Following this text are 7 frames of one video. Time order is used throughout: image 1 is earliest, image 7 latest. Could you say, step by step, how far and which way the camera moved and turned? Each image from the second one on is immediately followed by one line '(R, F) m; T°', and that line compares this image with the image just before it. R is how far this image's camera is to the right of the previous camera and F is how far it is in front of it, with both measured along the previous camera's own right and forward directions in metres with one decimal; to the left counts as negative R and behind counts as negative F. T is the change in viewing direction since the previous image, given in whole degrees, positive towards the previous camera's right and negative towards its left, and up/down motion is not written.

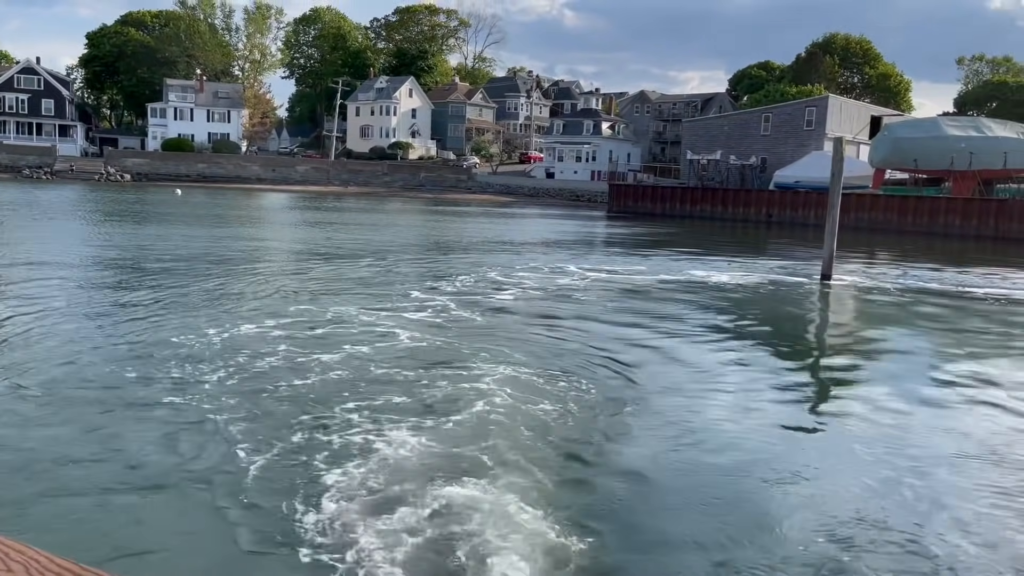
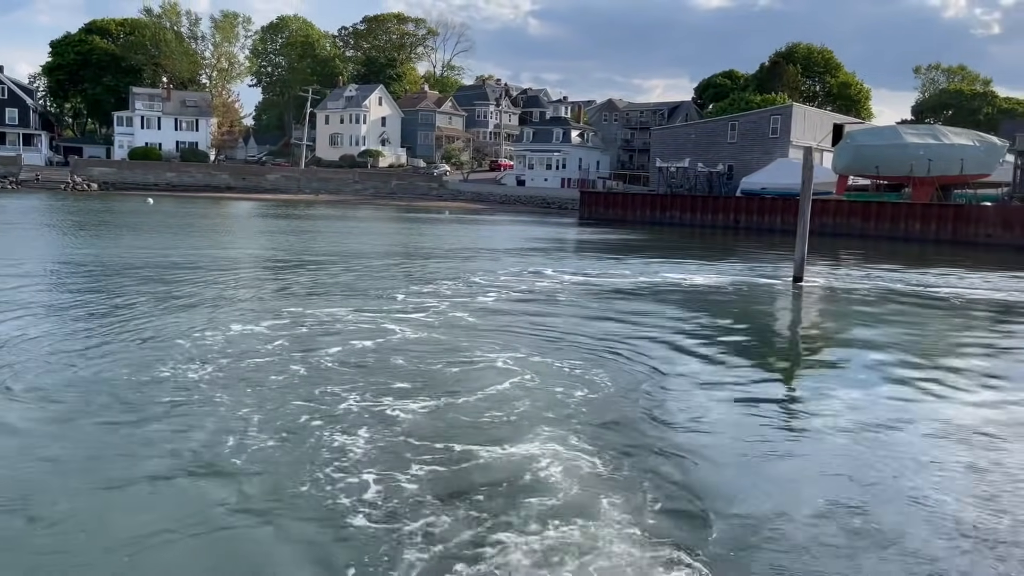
(-0.3, -0.4) m; +2°
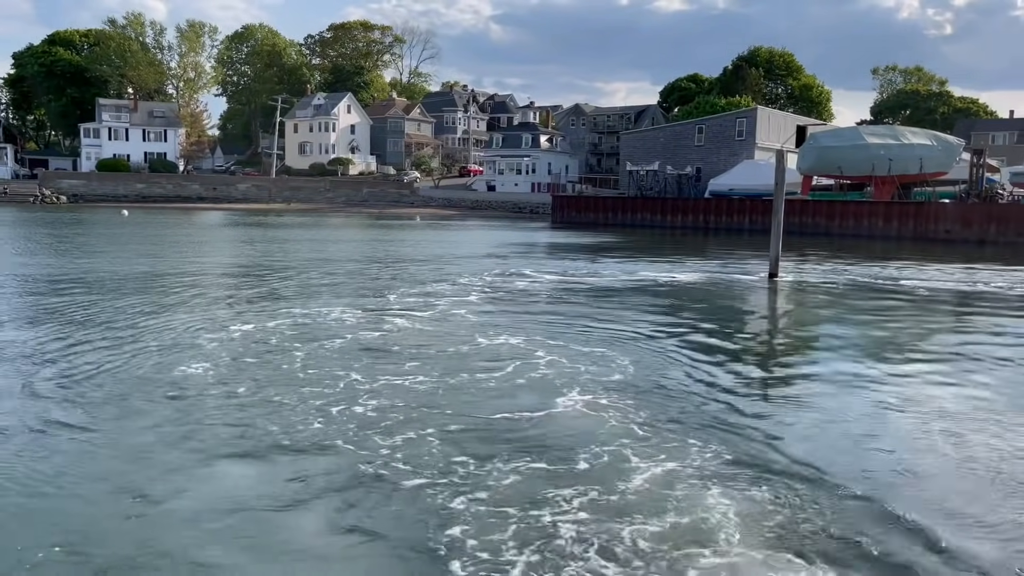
(-0.4, -0.6) m; +2°
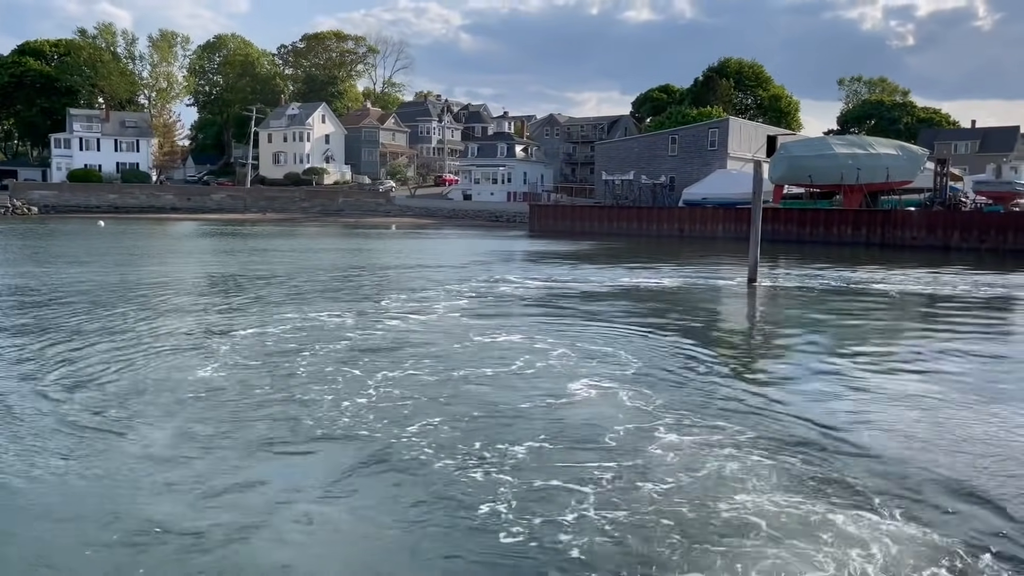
(-0.3, -0.4) m; +2°
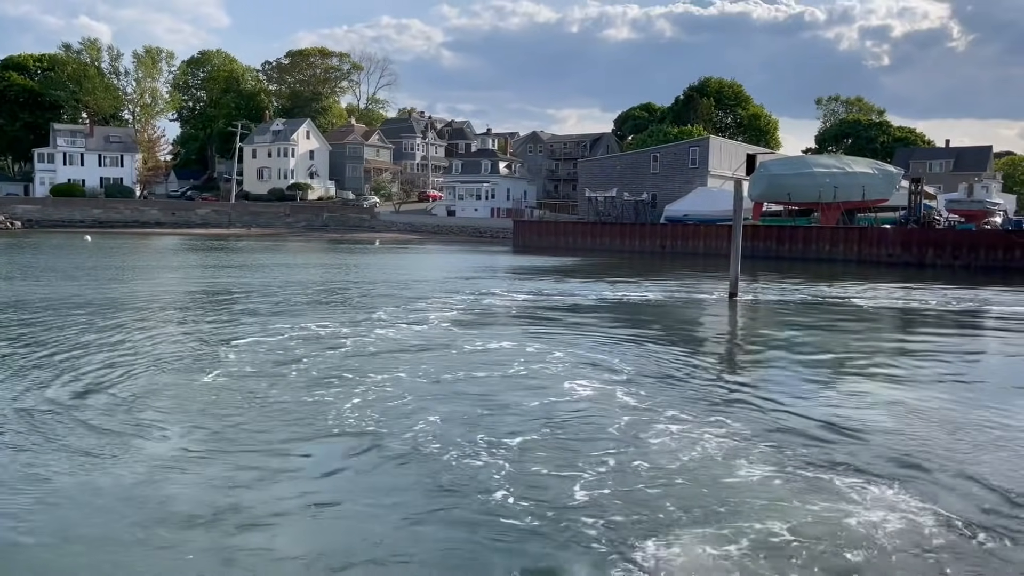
(-0.2, -0.5) m; +1°
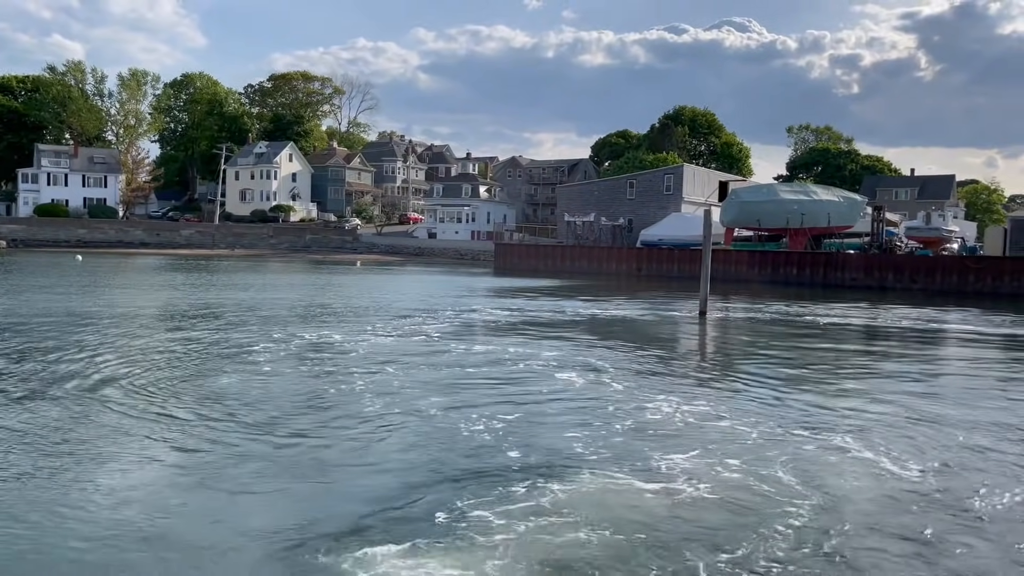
(-0.3, -1.4) m; +2°
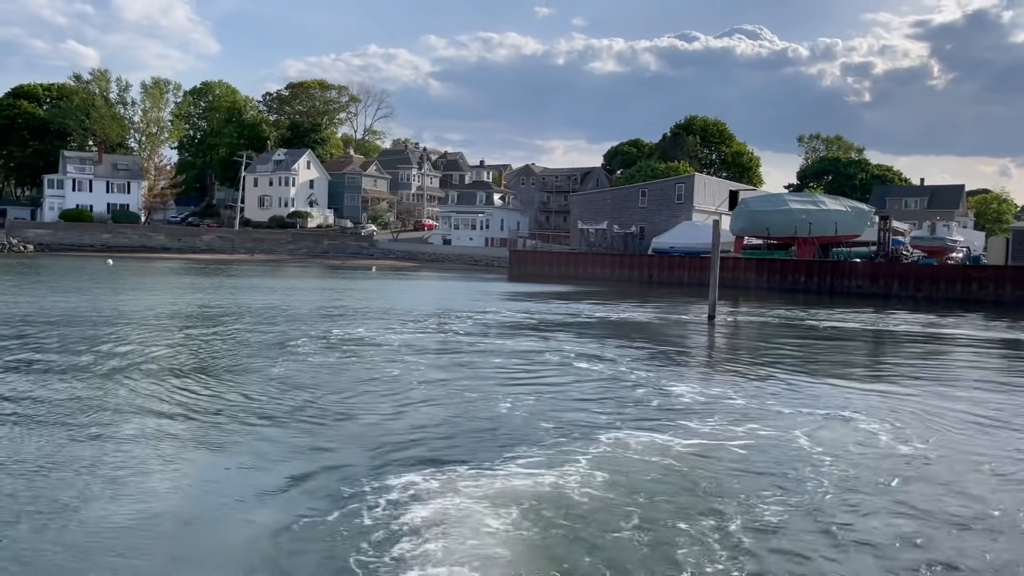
(-0.3, -1.2) m; -1°
